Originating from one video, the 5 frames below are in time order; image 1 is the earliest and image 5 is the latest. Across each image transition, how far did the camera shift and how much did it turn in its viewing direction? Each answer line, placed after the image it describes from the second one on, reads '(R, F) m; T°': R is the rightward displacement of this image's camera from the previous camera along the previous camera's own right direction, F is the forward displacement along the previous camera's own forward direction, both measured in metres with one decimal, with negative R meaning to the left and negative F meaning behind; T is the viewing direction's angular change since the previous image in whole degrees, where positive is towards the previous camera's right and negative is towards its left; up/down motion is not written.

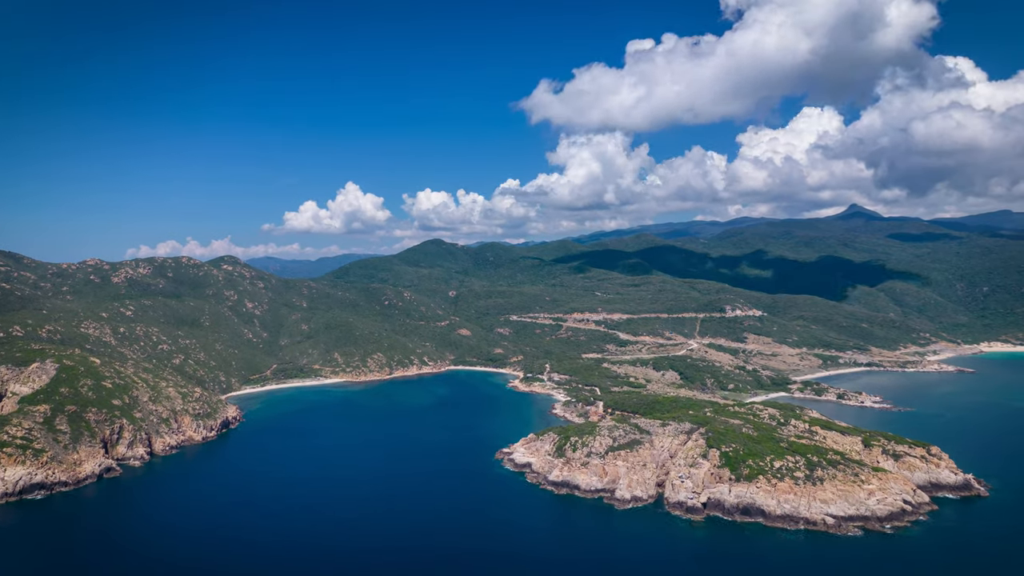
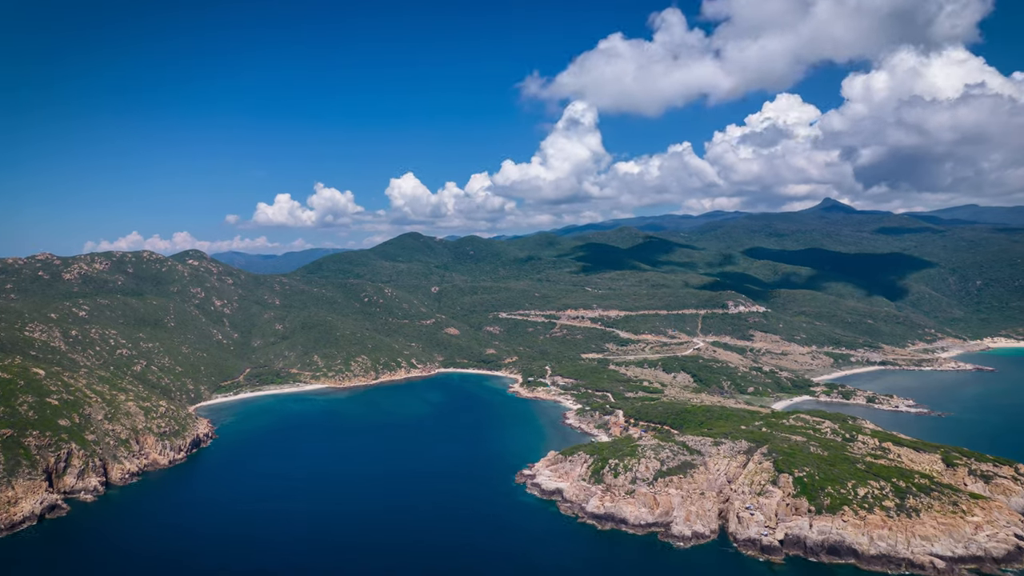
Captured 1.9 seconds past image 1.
(-9.1, +16.4) m; +3°
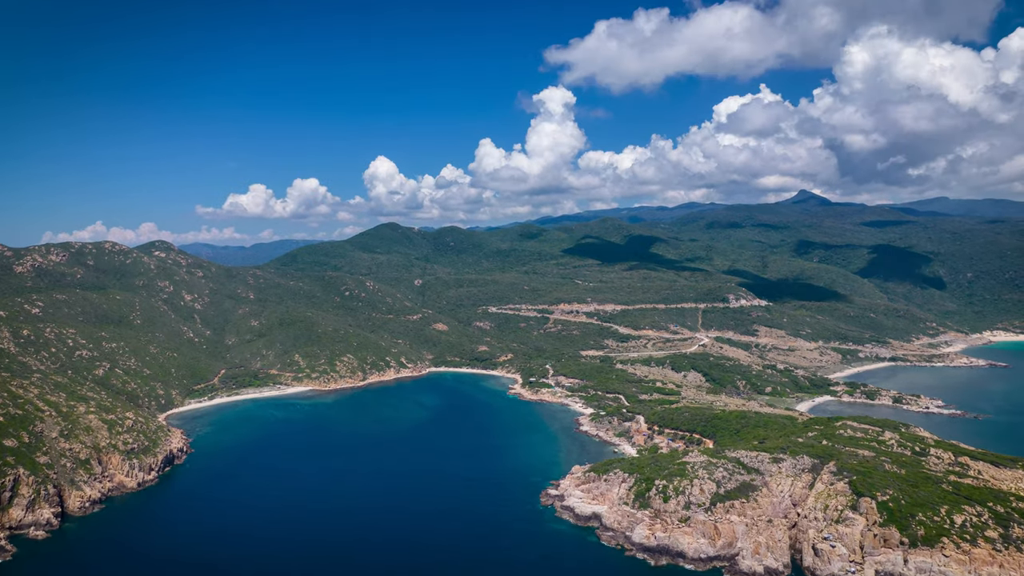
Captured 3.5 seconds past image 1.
(-8.3, +13.2) m; +3°
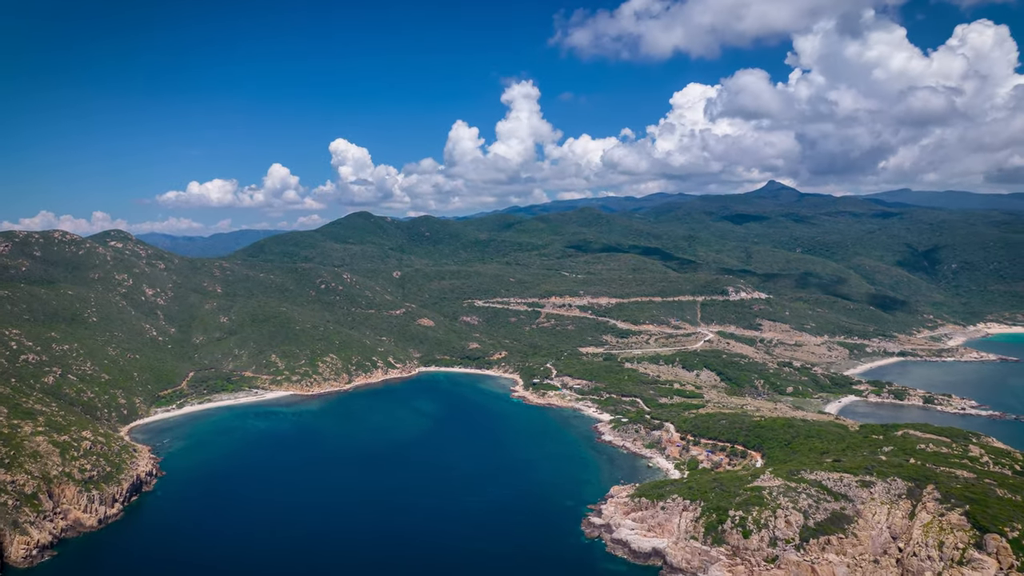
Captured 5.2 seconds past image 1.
(-9.9, +14.1) m; +3°
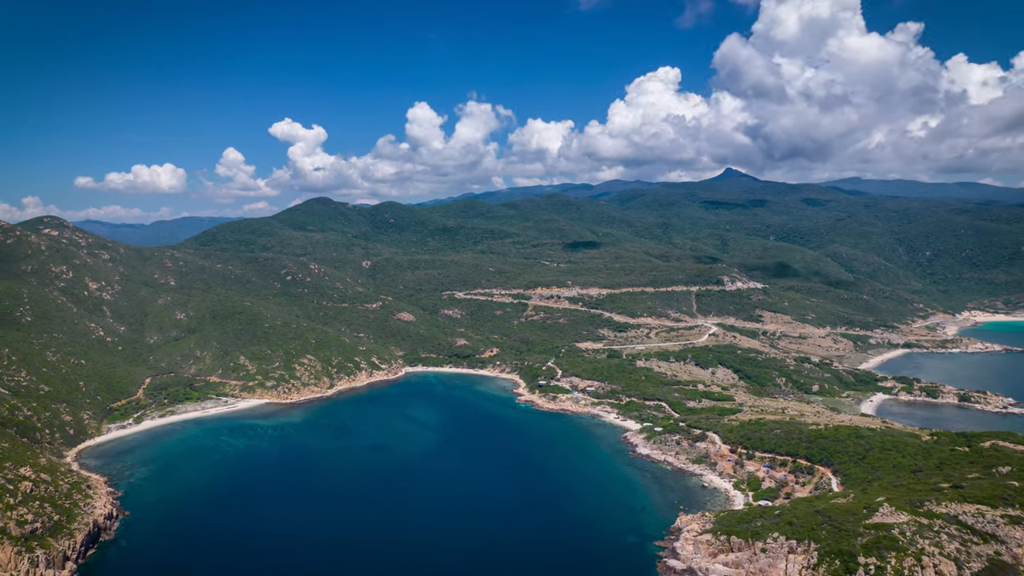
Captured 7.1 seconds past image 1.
(-12.7, +15.9) m; +4°
